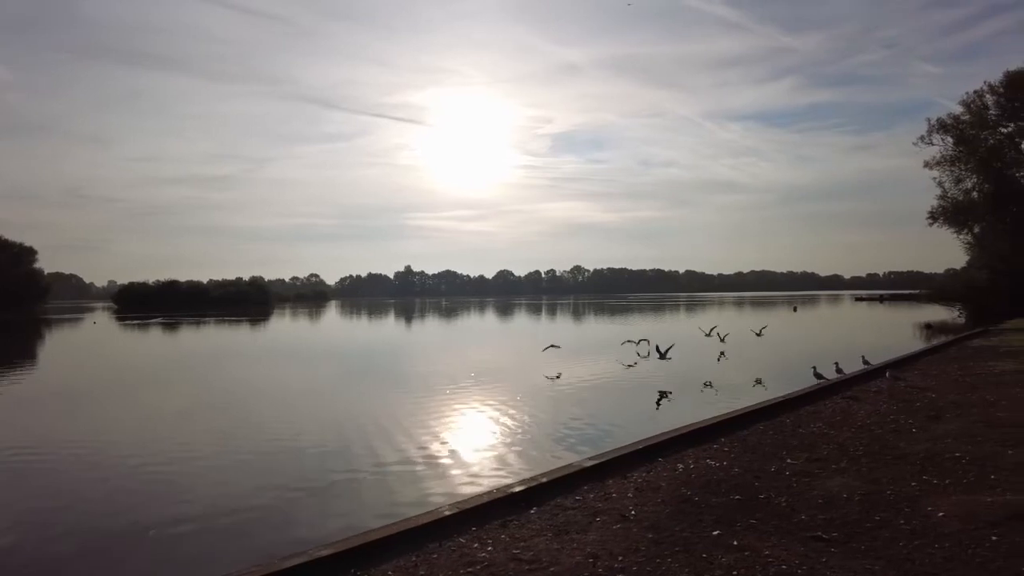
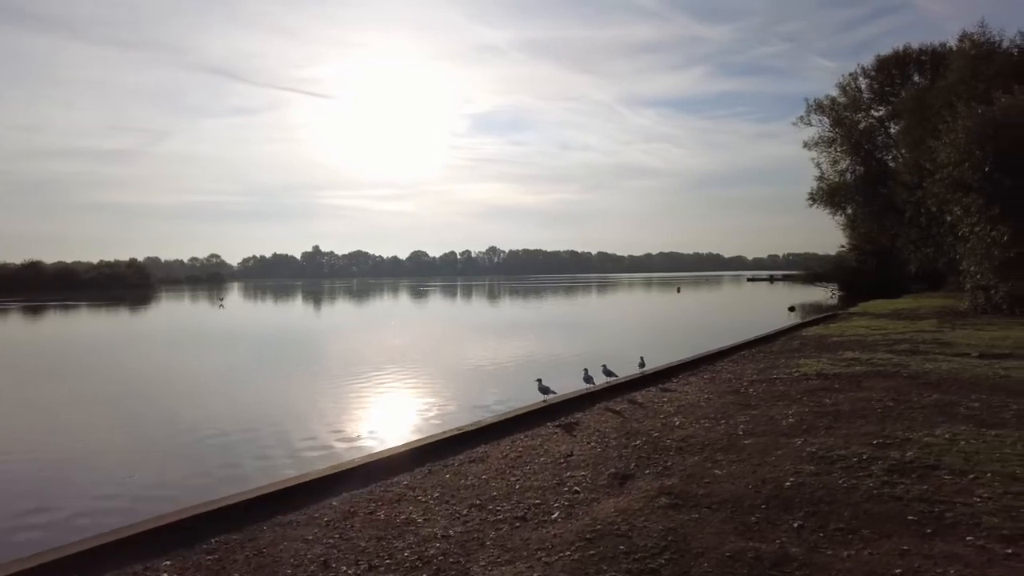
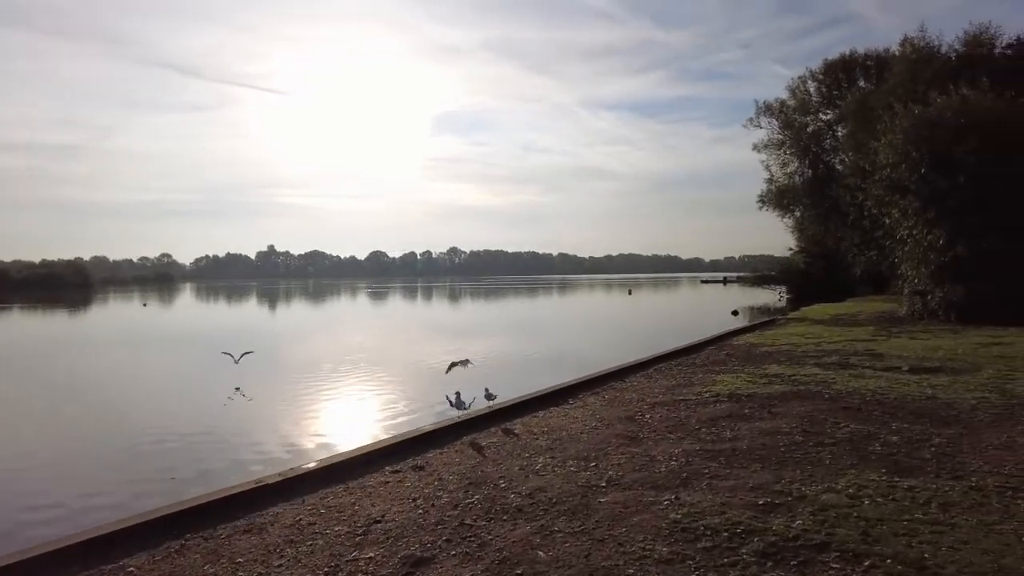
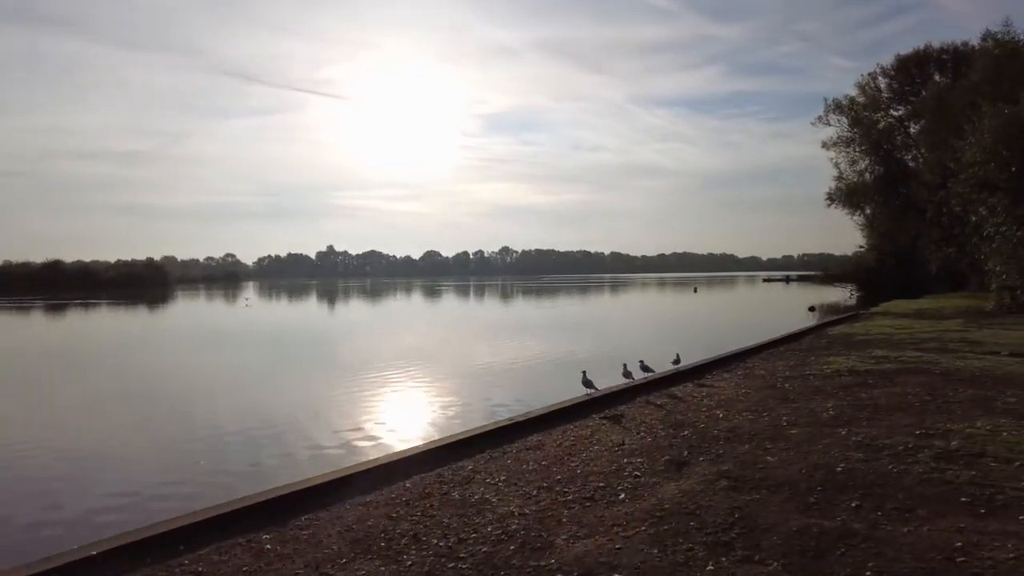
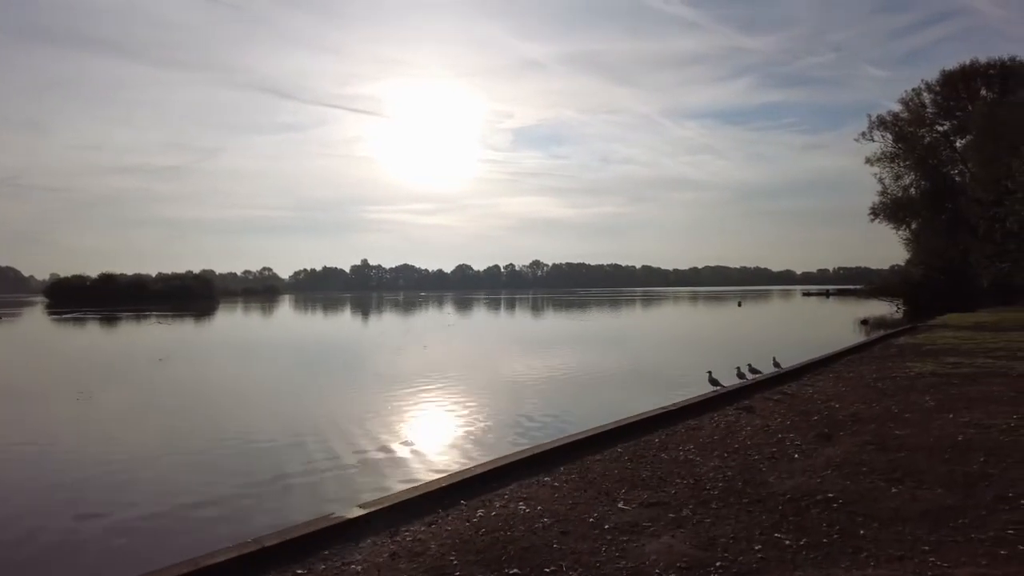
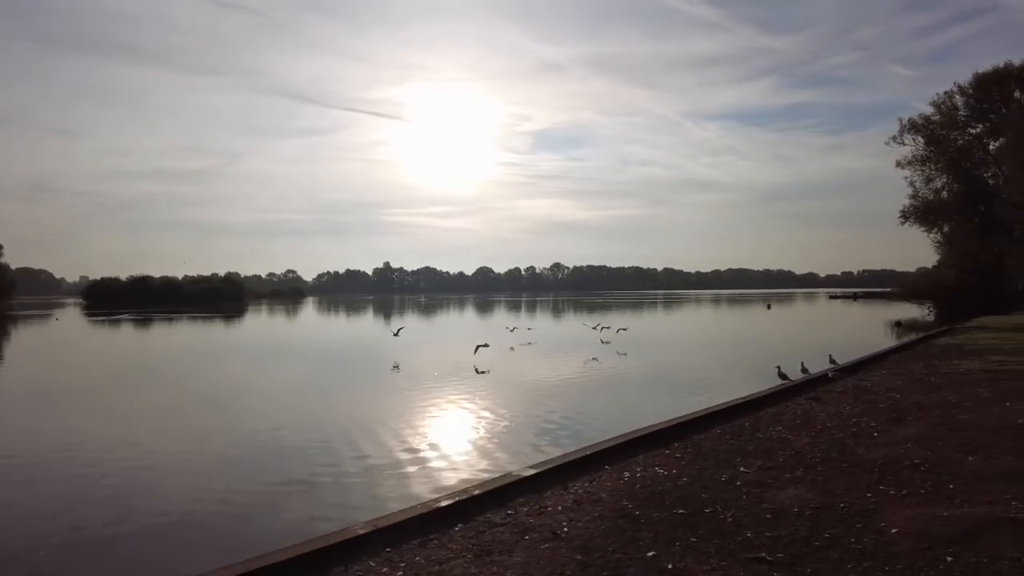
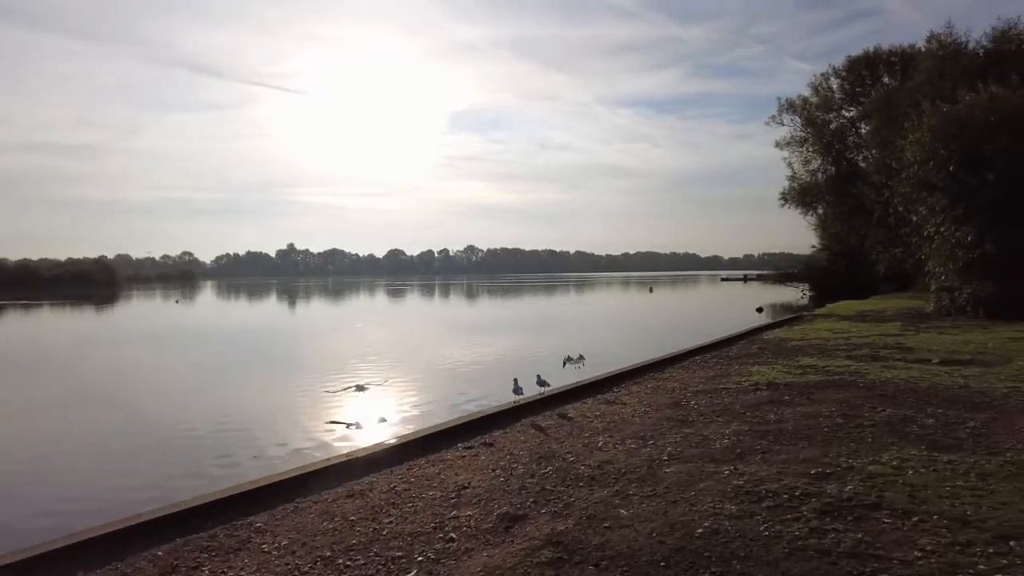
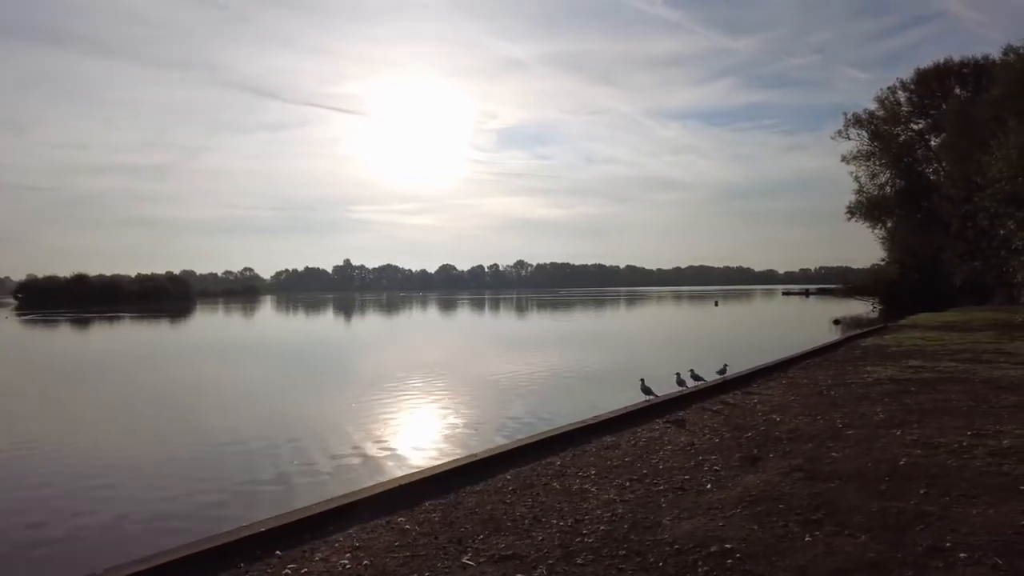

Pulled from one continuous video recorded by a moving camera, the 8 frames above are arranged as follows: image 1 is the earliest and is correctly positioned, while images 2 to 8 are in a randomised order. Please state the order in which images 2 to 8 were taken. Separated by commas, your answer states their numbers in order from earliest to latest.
6, 5, 8, 4, 2, 7, 3
